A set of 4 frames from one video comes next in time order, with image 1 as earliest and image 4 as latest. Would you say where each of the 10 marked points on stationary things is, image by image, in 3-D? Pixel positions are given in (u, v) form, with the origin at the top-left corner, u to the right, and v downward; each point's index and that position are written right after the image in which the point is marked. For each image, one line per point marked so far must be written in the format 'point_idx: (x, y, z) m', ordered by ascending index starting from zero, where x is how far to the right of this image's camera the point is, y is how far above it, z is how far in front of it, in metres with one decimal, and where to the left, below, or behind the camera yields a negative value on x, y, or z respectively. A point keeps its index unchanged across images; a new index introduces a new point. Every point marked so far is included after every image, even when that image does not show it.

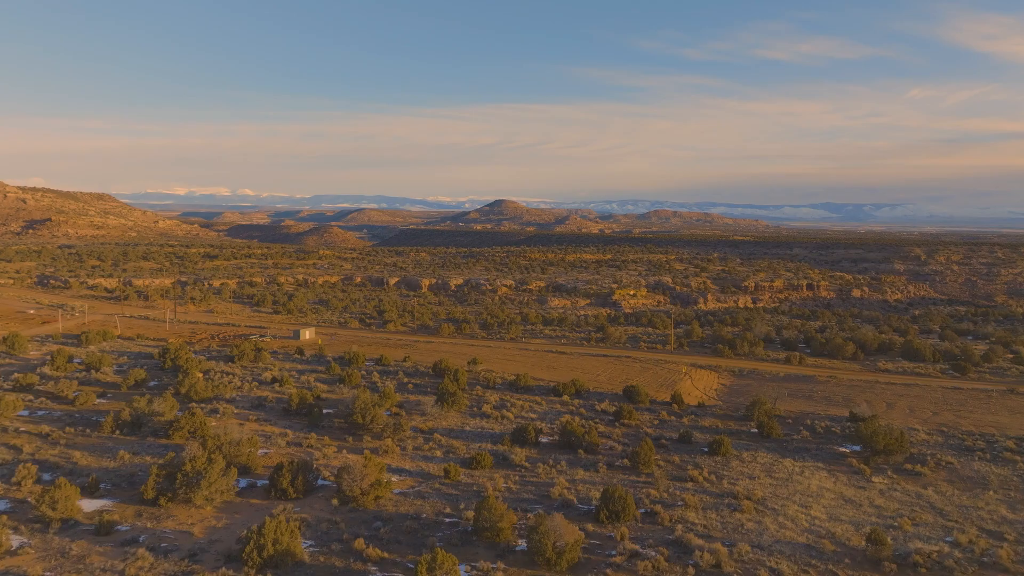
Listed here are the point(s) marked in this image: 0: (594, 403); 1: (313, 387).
0: (+2.1, -3.0, +18.8) m
1: (-5.4, -2.7, +19.9) m
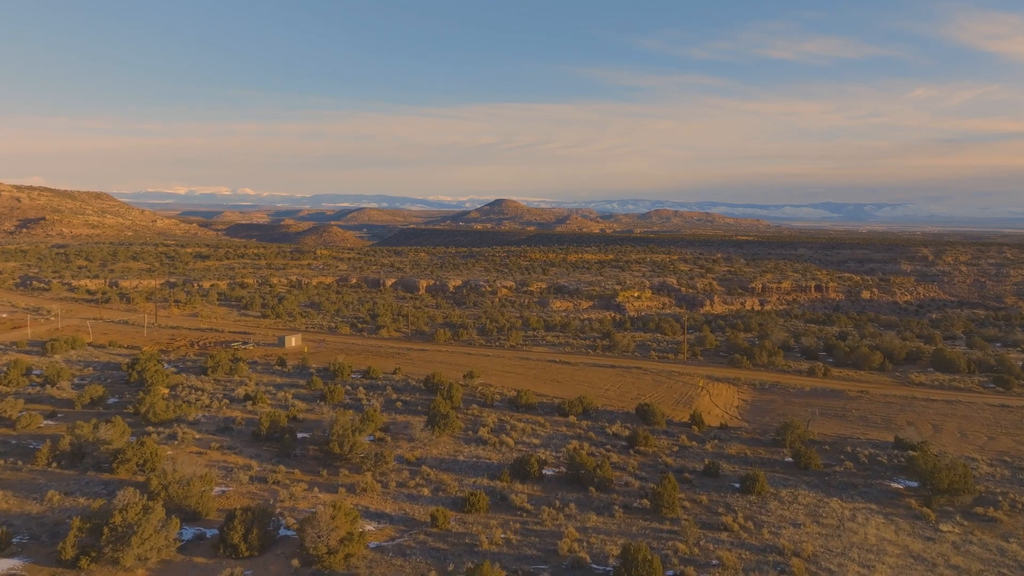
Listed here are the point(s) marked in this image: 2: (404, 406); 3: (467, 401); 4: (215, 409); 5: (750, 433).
0: (+2.1, -3.1, +16.7) m
1: (-5.4, -2.9, +17.8) m
2: (-2.7, -2.9, +18.2) m
3: (-1.2, -2.9, +18.9) m
4: (-7.0, -2.8, +17.2) m
5: (+5.4, -3.3, +16.6) m
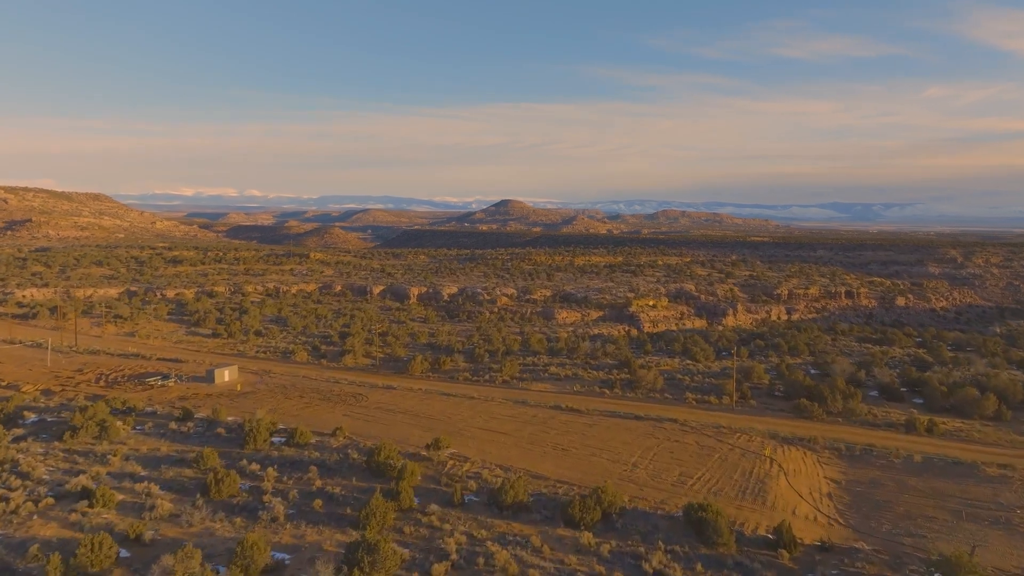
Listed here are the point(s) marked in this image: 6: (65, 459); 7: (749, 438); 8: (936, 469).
0: (+1.8, -3.7, +10.3) m
1: (-5.7, -3.5, +11.4) m
2: (-3.0, -3.5, +11.8) m
3: (-1.5, -3.5, +12.5) m
4: (-7.3, -3.4, +10.9) m
5: (+5.1, -3.9, +10.1) m
6: (-8.4, -3.2, +13.8) m
7: (+5.4, -3.4, +16.6) m
8: (+8.4, -3.6, +14.6) m
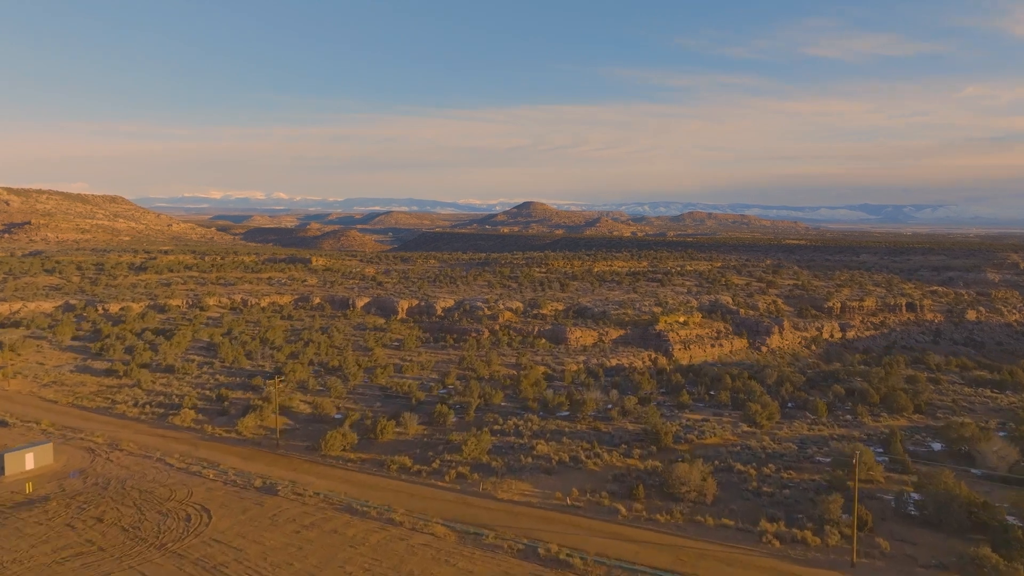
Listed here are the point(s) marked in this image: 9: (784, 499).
0: (+0.6, -4.5, +1.6) m
1: (-6.9, -4.2, +3.1) m
2: (-4.2, -4.3, +3.4) m
3: (-2.6, -4.2, +3.9) m
4: (-8.5, -4.1, +2.5) m
5: (+3.8, -4.6, +1.4) m
6: (-9.5, -3.9, +5.5) m
7: (+4.4, -4.1, +7.8) m
8: (+7.3, -4.4, +5.8) m
9: (+4.8, -3.7, +13.0) m
